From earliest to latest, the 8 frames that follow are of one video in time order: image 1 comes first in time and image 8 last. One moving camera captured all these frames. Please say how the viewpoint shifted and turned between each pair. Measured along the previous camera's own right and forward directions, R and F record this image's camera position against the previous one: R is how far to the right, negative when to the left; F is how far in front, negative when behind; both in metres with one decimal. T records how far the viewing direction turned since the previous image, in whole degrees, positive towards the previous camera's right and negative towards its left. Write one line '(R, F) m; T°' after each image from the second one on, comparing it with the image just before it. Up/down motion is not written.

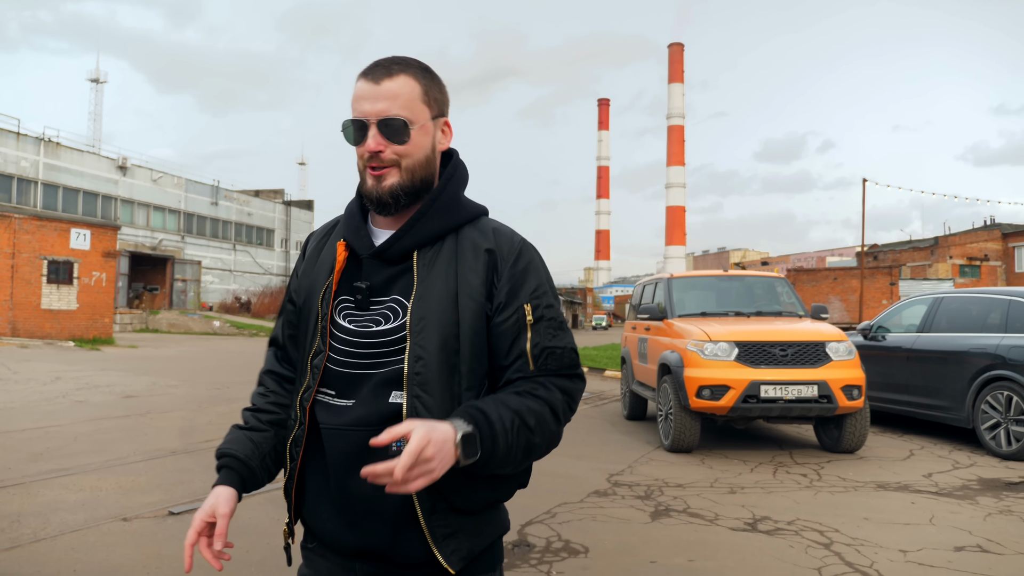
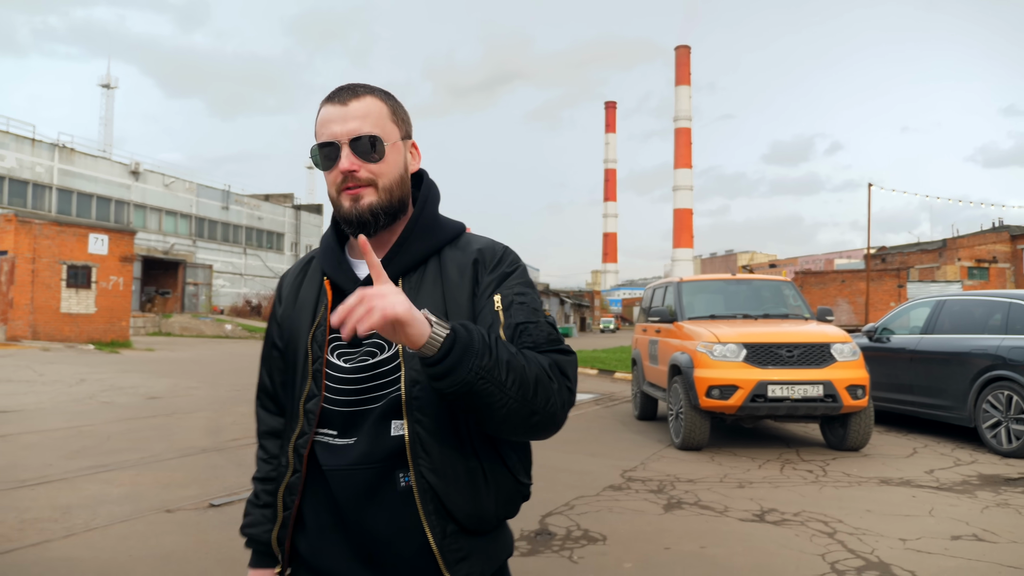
(-0.1, -0.3) m; -1°
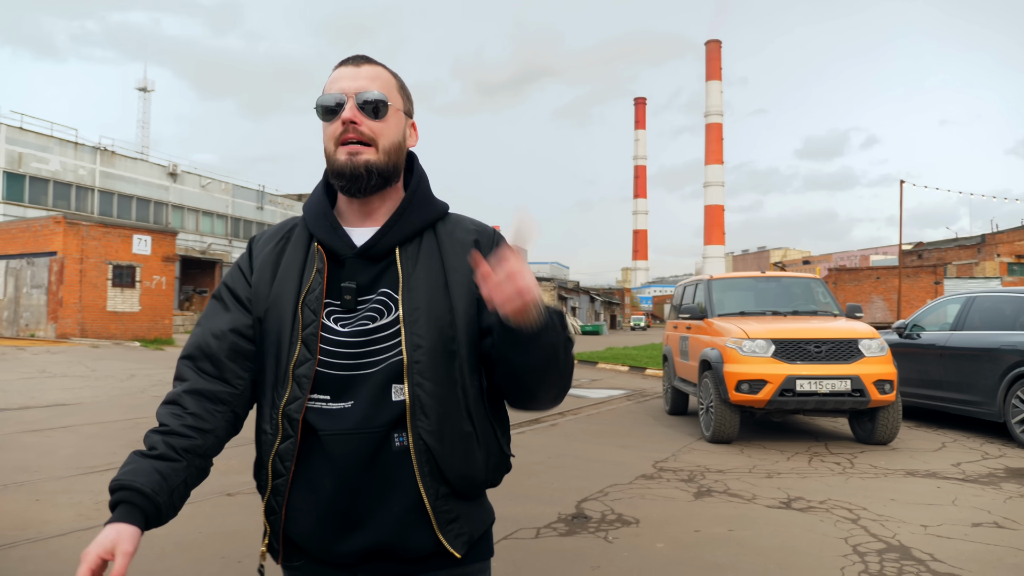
(-0.1, -0.3) m; -2°
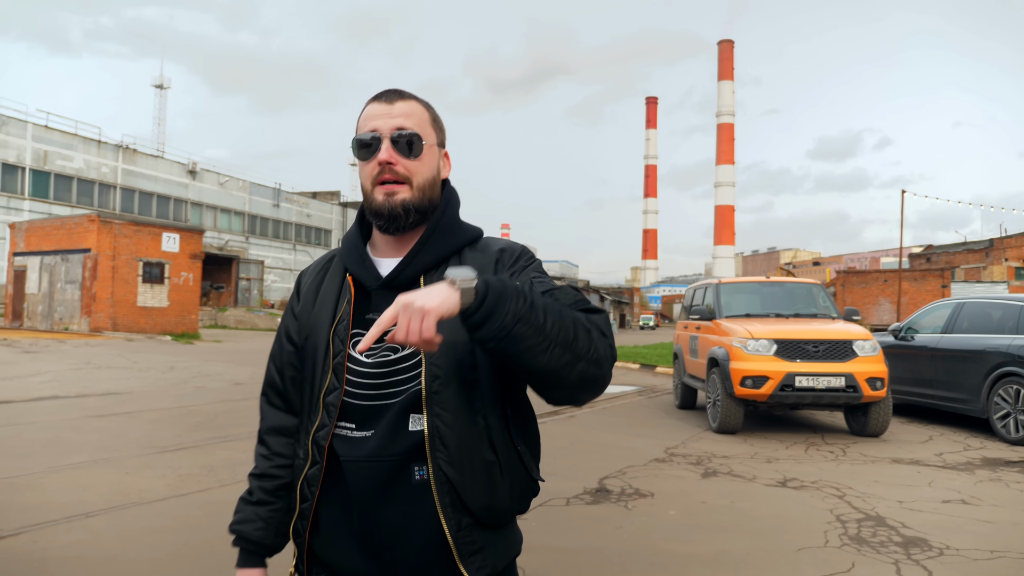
(-0.2, -0.7) m; -1°
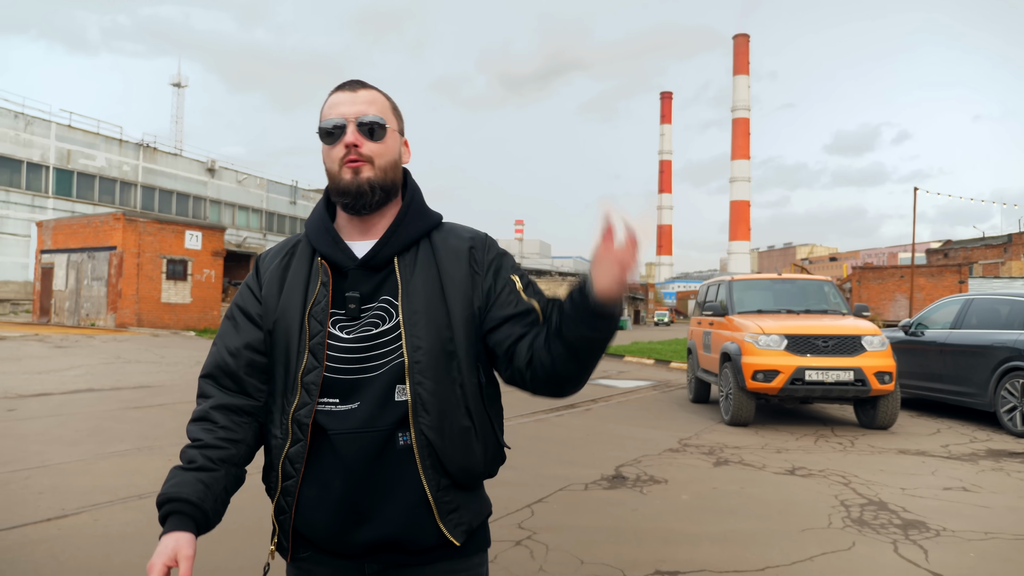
(-0.1, -0.3) m; -1°
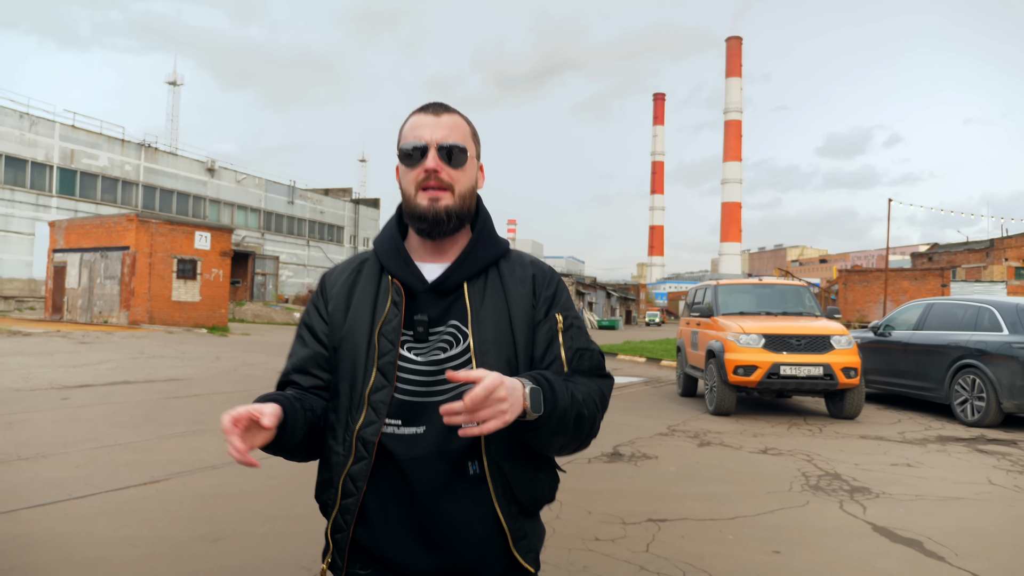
(-0.2, -0.9) m; +1°
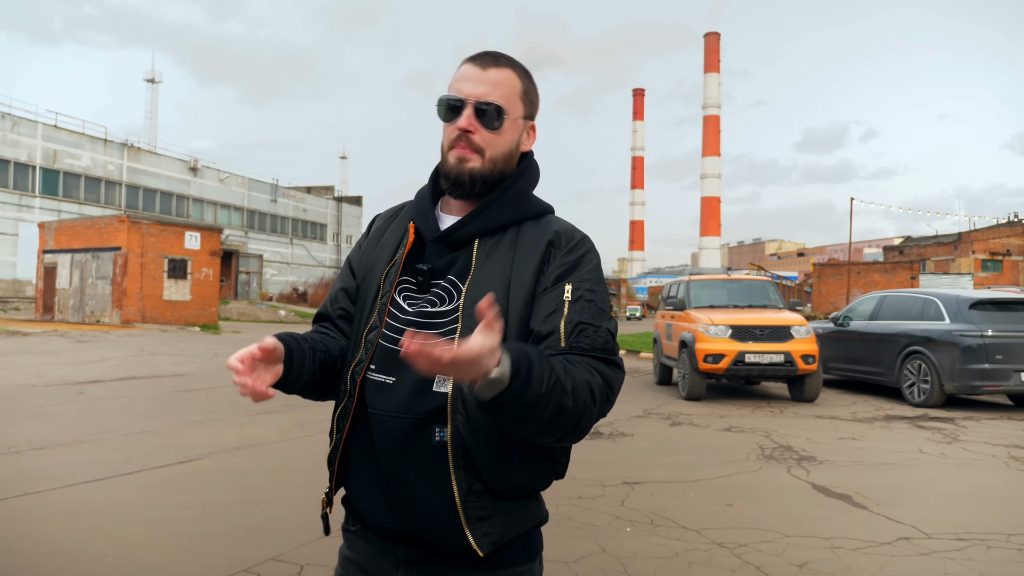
(-0.1, -0.7) m; +2°
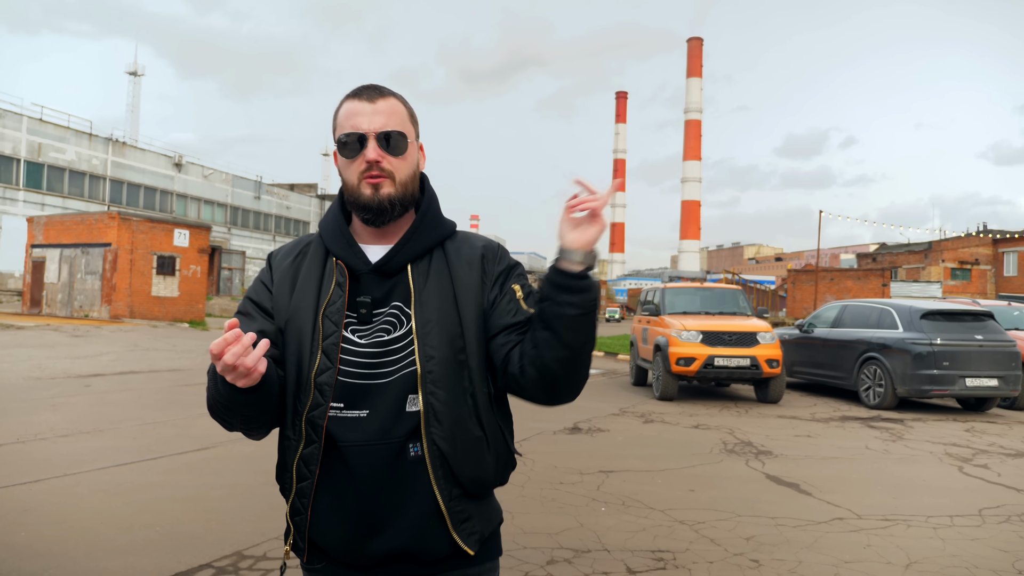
(-0.1, -0.6) m; +2°
